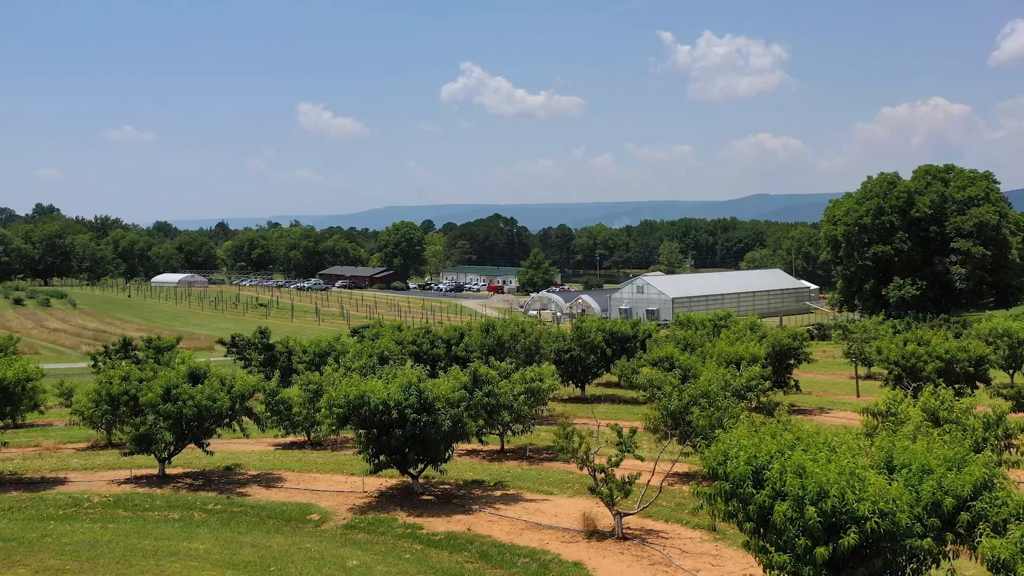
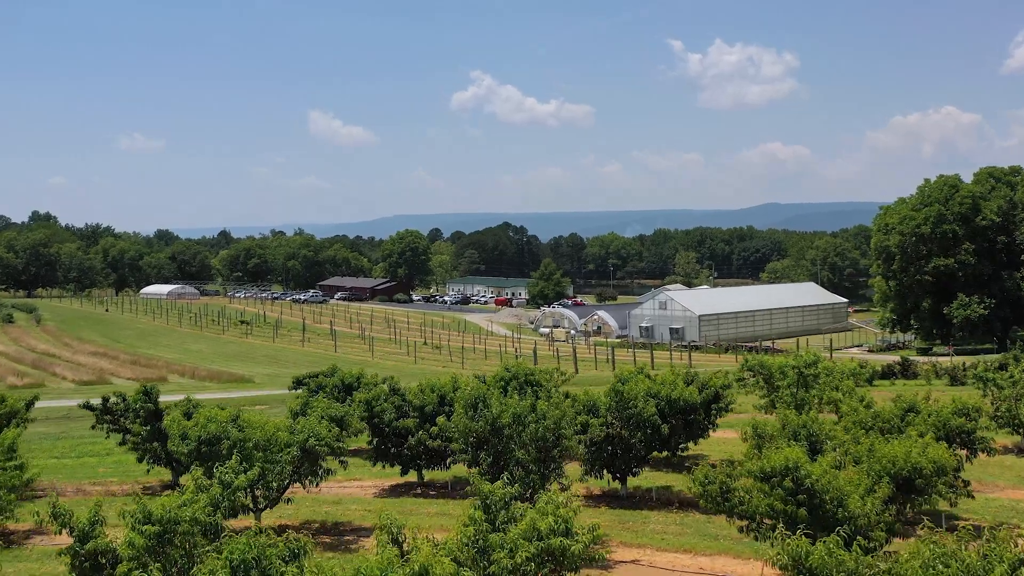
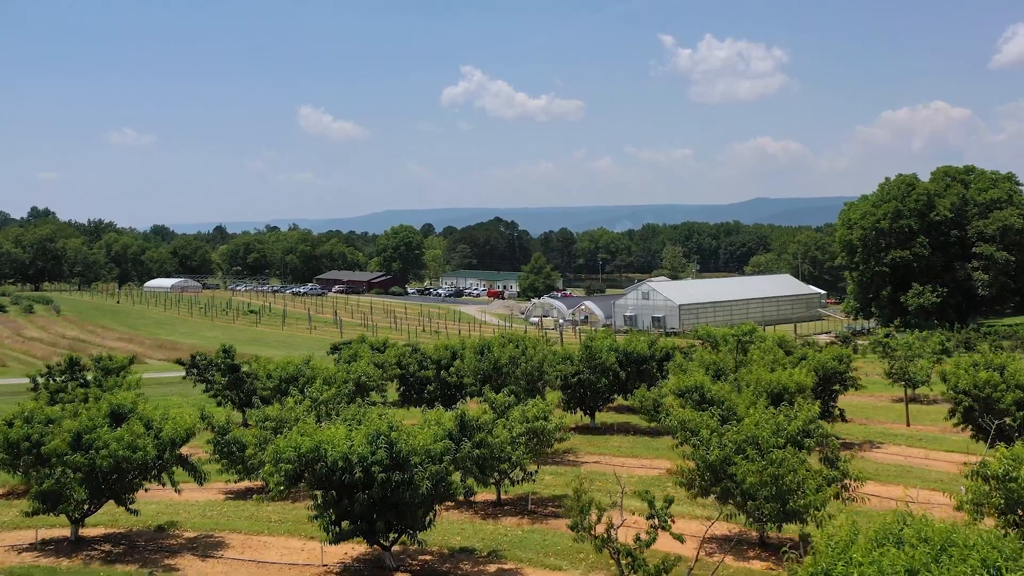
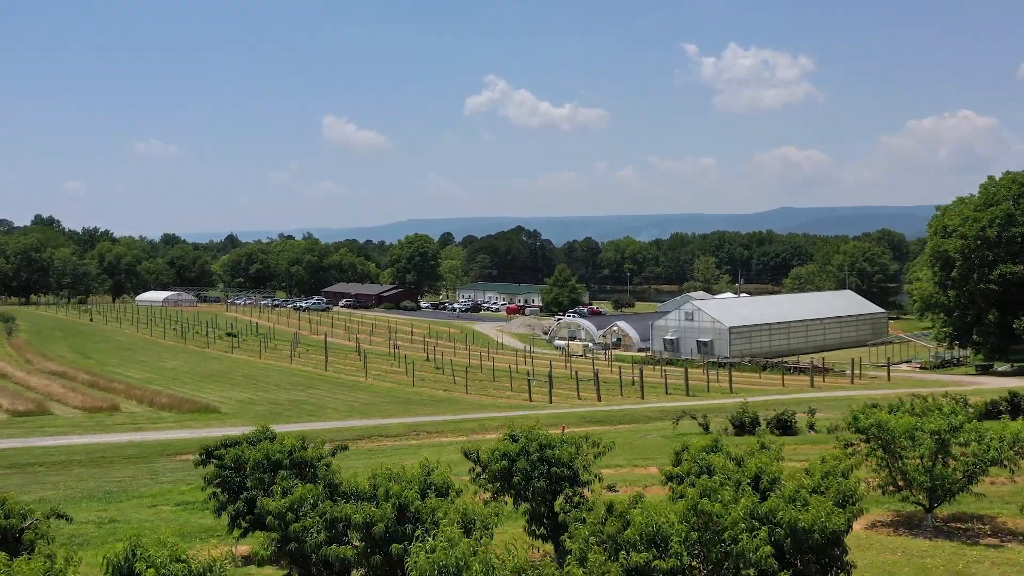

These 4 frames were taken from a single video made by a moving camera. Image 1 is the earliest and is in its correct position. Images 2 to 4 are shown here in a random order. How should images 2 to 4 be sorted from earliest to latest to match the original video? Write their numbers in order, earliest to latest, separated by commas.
3, 2, 4
